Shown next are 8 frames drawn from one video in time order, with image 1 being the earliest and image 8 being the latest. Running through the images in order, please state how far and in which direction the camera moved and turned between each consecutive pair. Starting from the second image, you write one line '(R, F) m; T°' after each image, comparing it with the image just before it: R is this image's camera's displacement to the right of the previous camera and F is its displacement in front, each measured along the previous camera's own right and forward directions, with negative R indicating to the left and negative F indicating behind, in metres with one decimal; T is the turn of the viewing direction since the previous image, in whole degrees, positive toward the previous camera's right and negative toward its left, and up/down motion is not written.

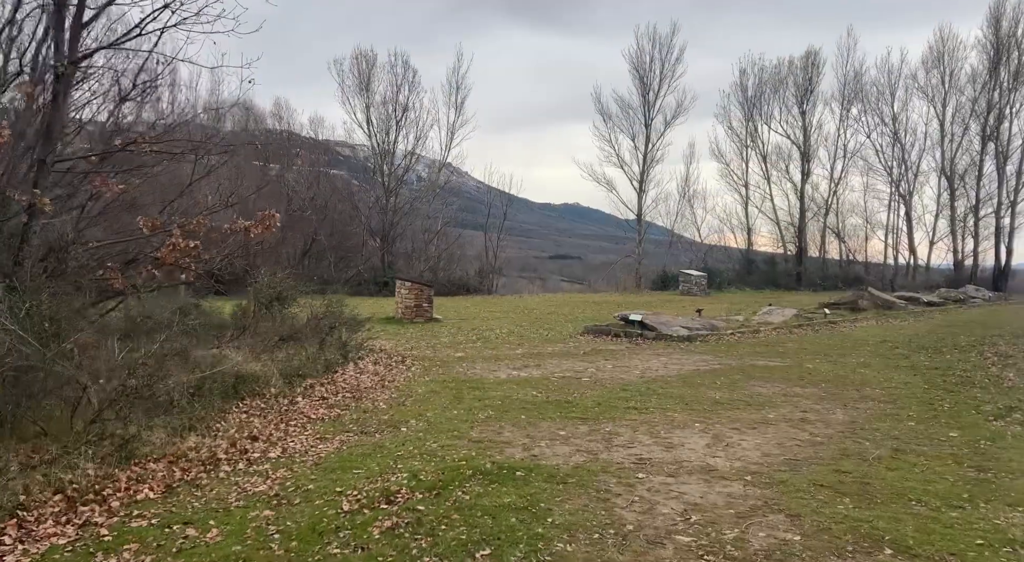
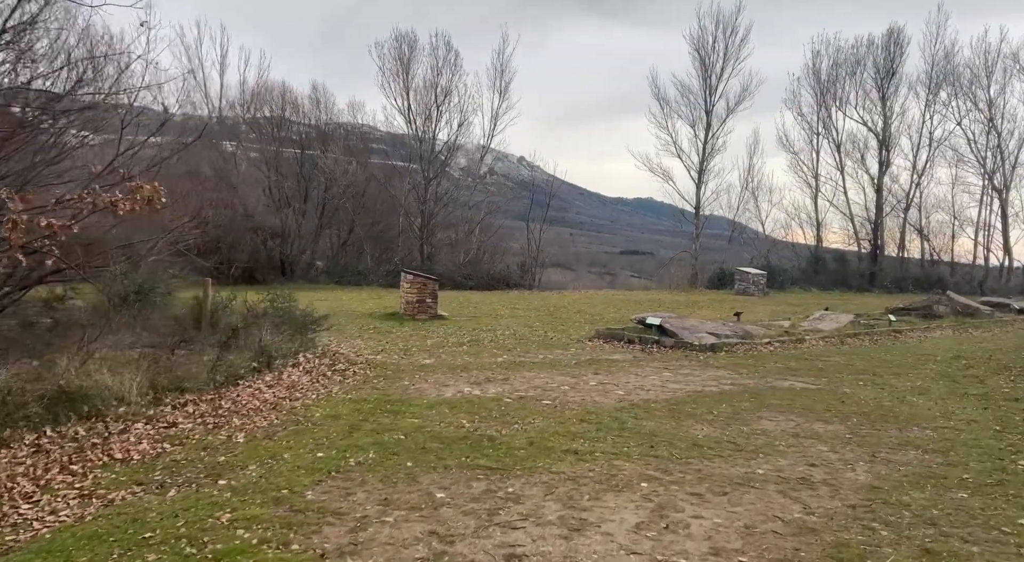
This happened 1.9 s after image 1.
(+1.6, +2.5) m; -5°
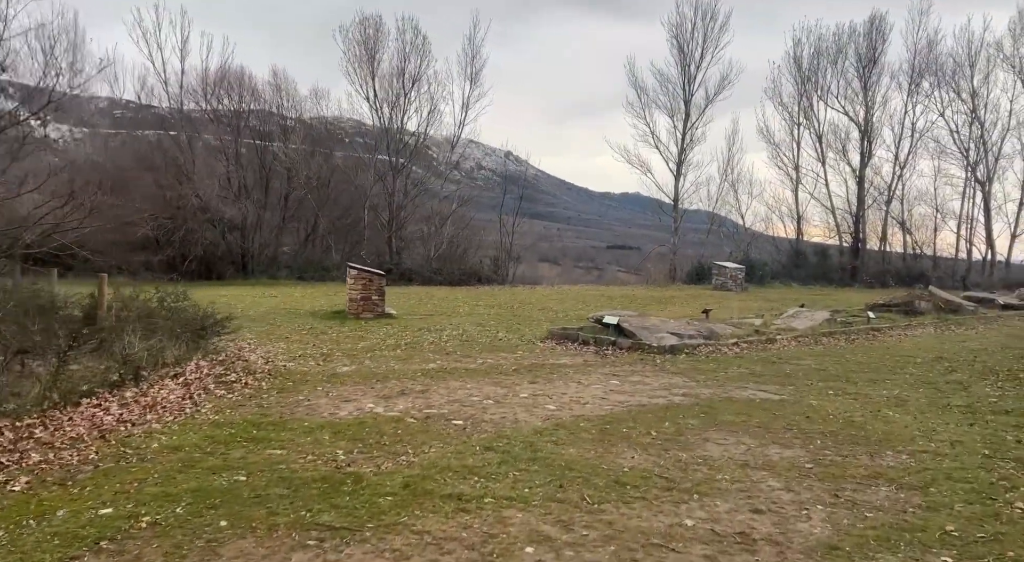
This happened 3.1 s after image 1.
(+0.9, +1.6) m; +1°
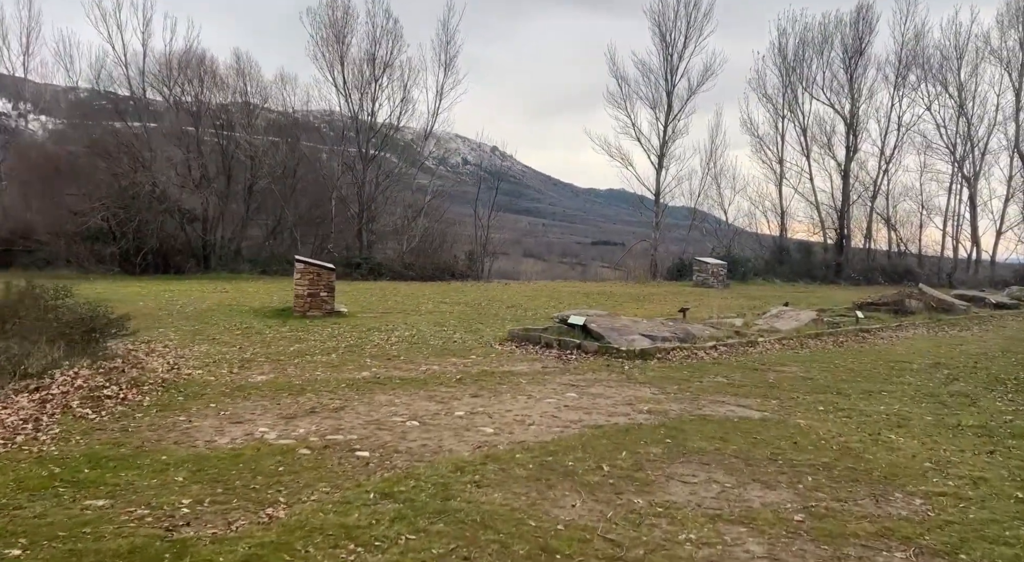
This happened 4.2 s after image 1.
(+0.6, +1.6) m; +1°
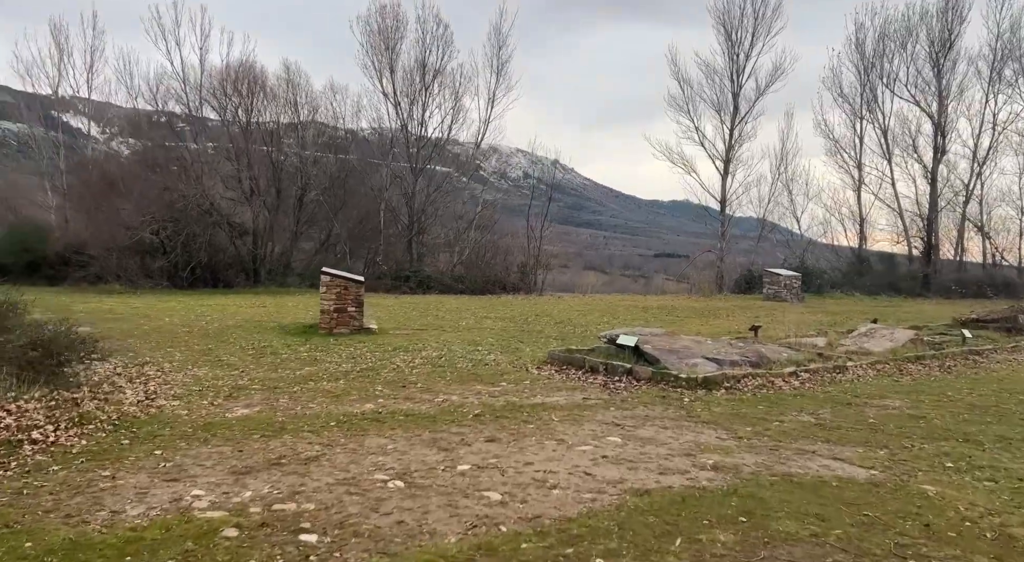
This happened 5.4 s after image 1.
(+0.4, +2.0) m; -5°
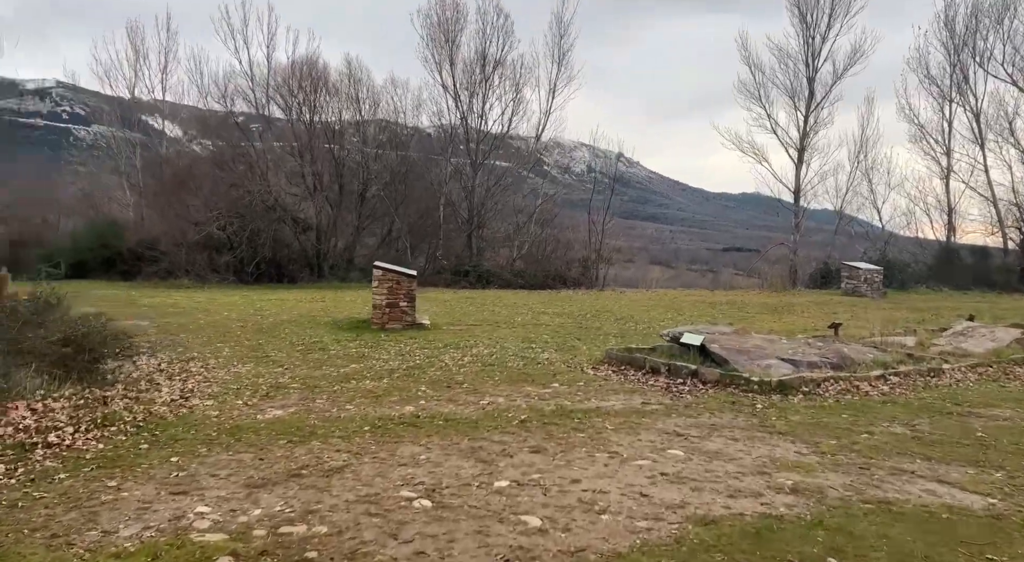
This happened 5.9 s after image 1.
(+0.2, +0.8) m; -5°
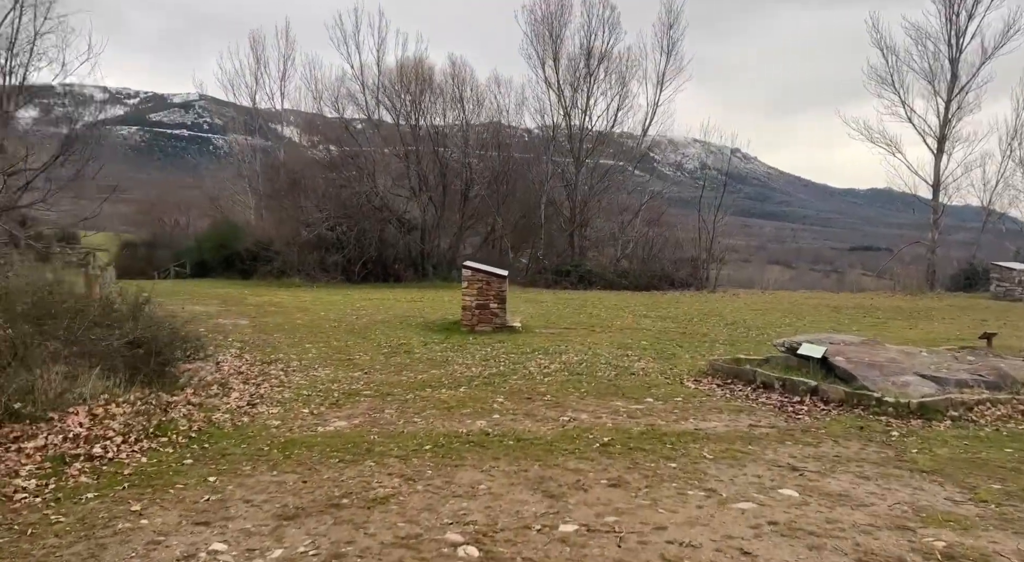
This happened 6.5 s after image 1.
(+0.2, +1.0) m; -8°
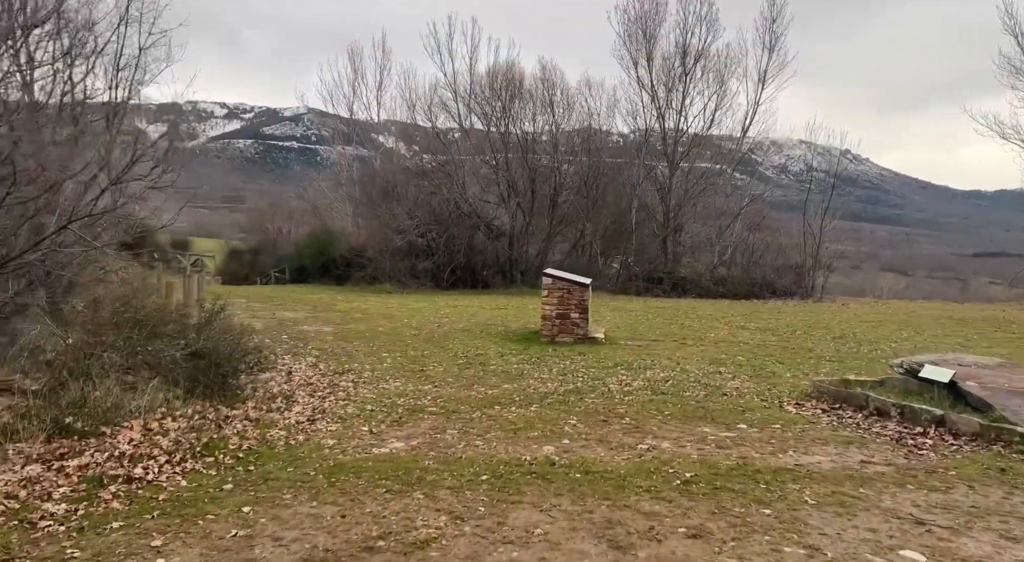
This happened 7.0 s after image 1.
(+0.2, +0.7) m; -7°
